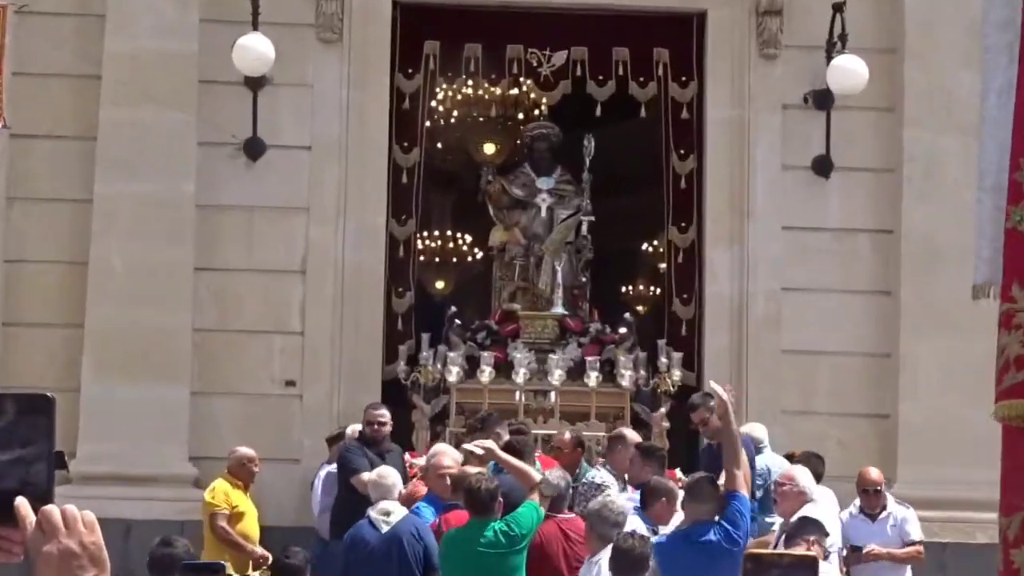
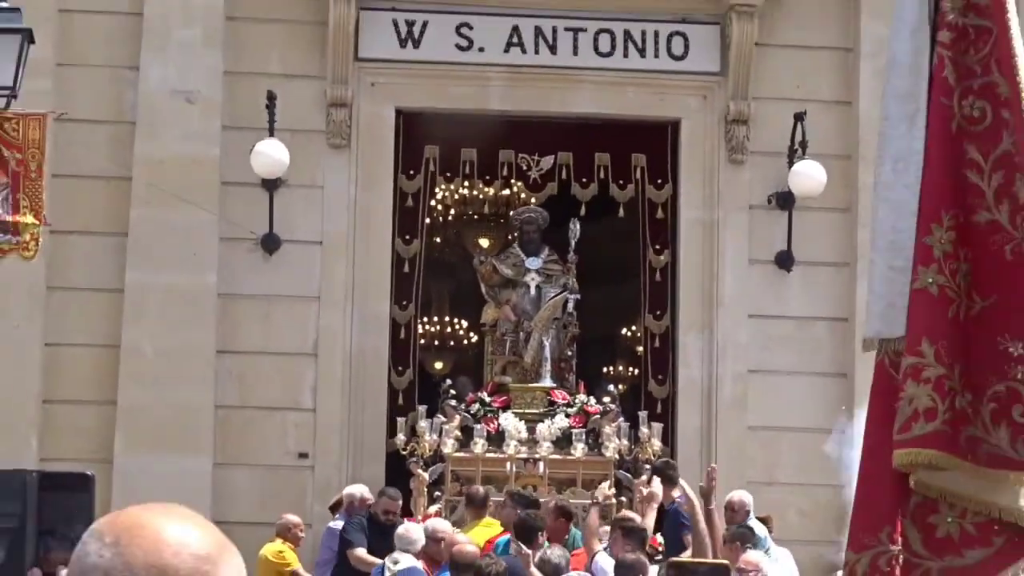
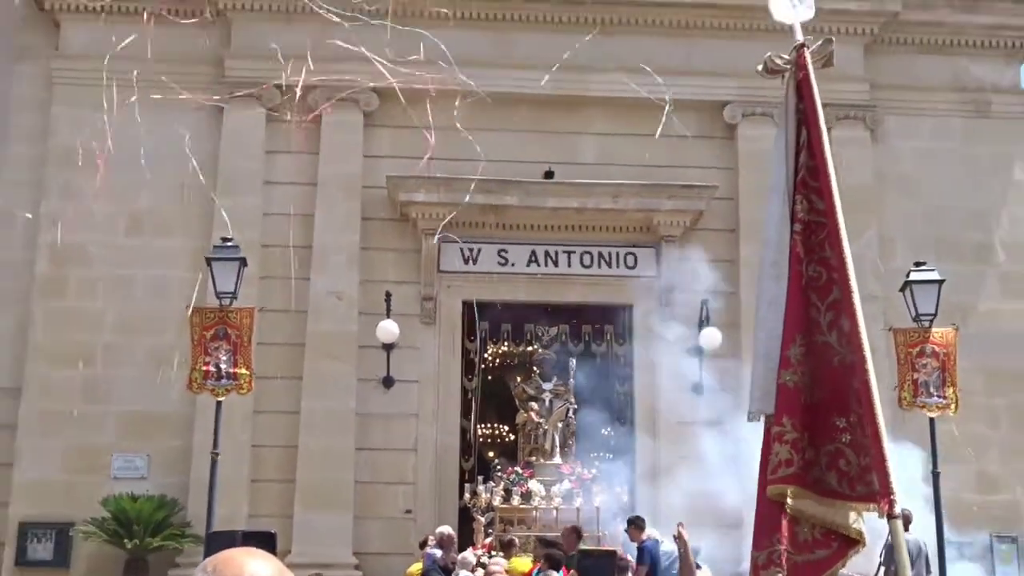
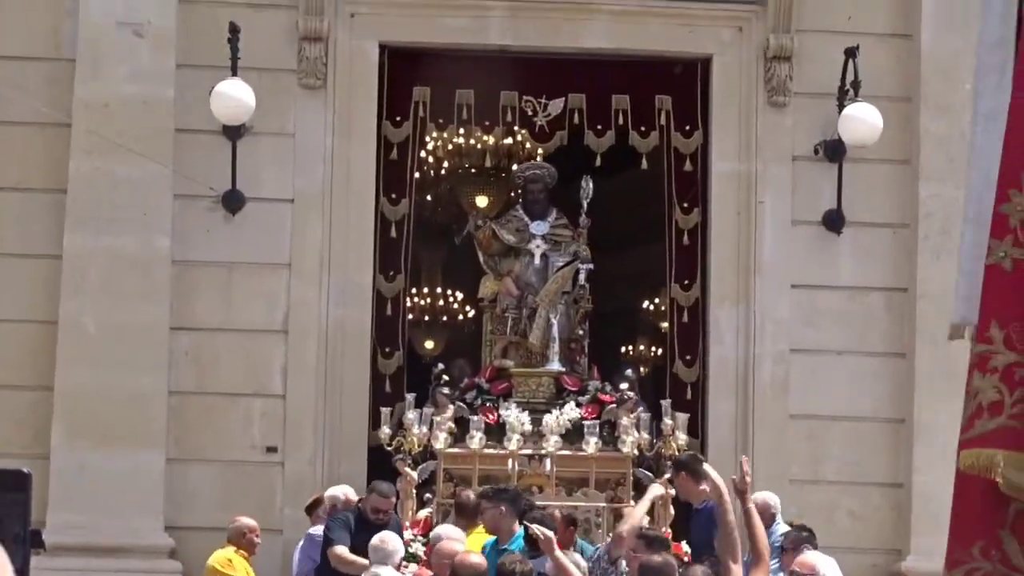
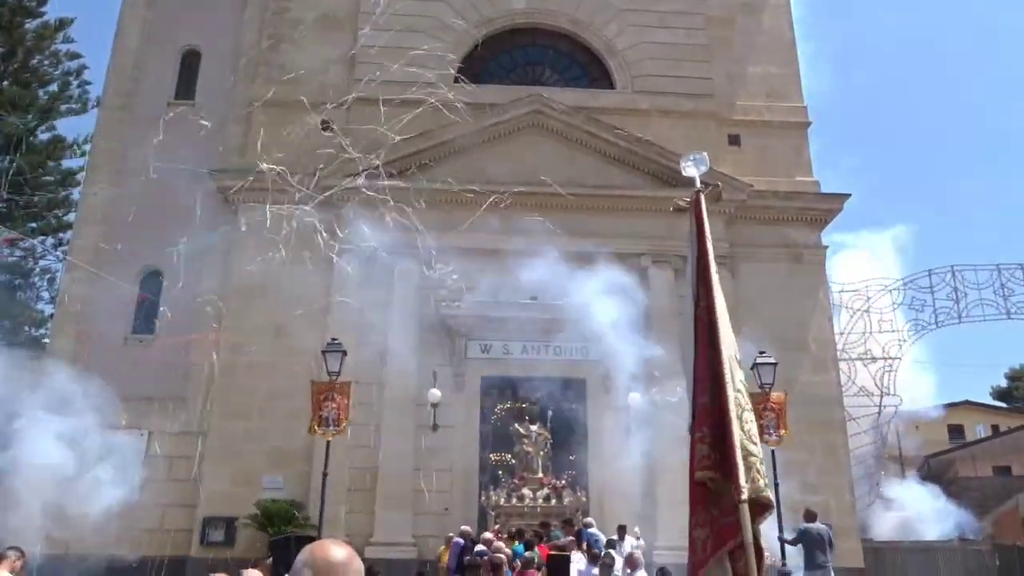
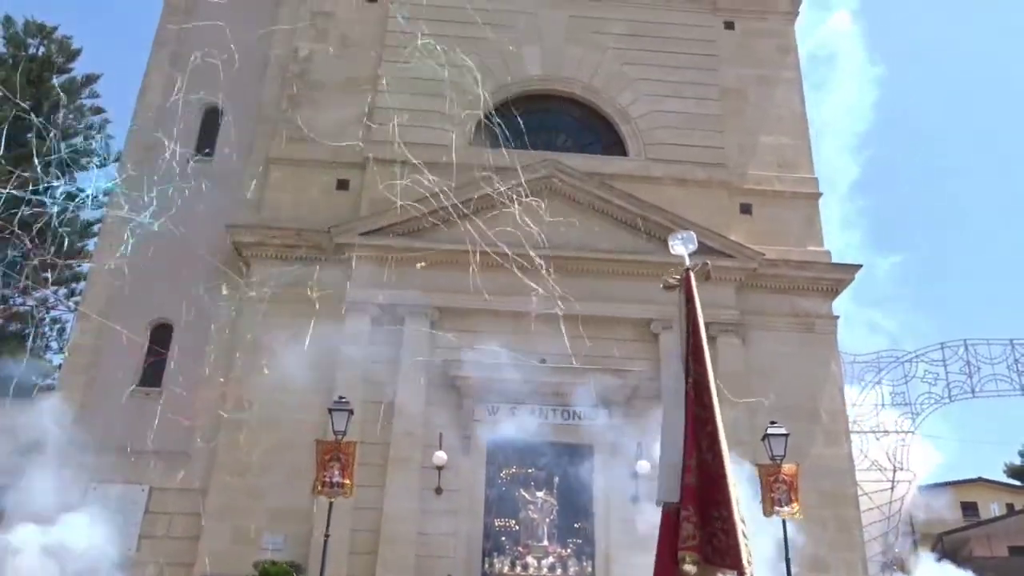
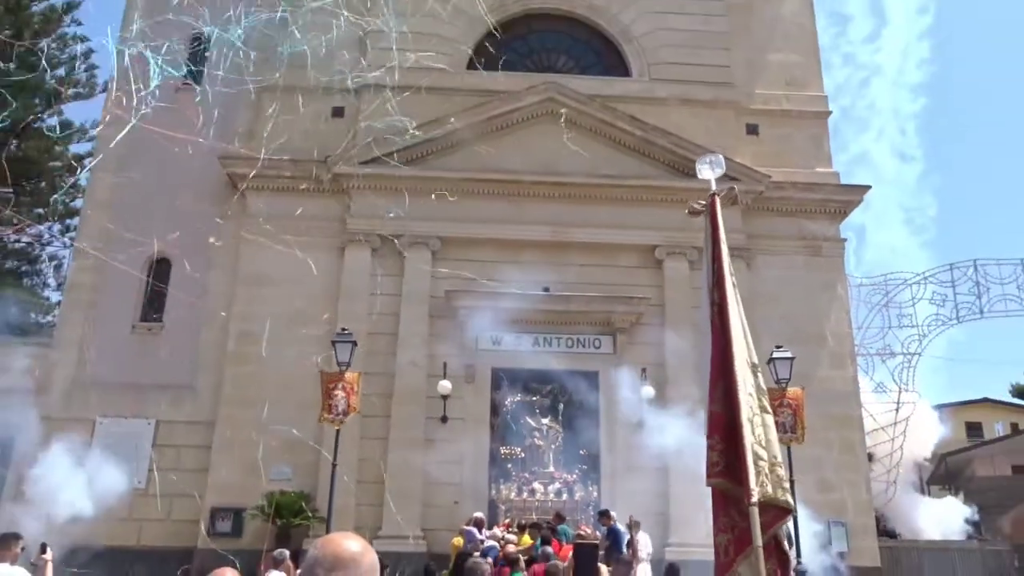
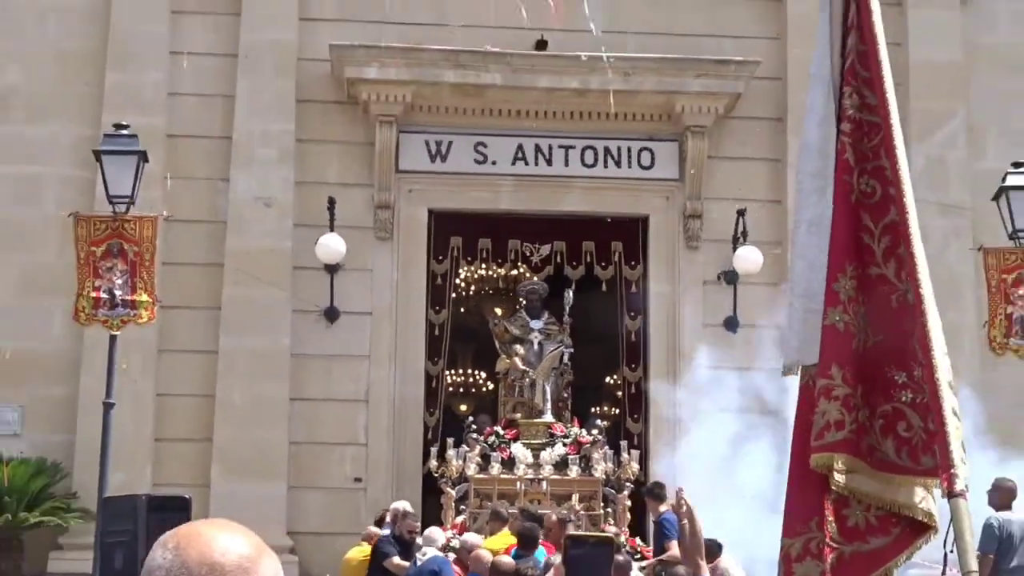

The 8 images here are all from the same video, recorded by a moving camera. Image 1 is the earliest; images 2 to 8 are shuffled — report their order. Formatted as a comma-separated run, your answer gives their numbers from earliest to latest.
4, 2, 8, 3, 7, 6, 5
